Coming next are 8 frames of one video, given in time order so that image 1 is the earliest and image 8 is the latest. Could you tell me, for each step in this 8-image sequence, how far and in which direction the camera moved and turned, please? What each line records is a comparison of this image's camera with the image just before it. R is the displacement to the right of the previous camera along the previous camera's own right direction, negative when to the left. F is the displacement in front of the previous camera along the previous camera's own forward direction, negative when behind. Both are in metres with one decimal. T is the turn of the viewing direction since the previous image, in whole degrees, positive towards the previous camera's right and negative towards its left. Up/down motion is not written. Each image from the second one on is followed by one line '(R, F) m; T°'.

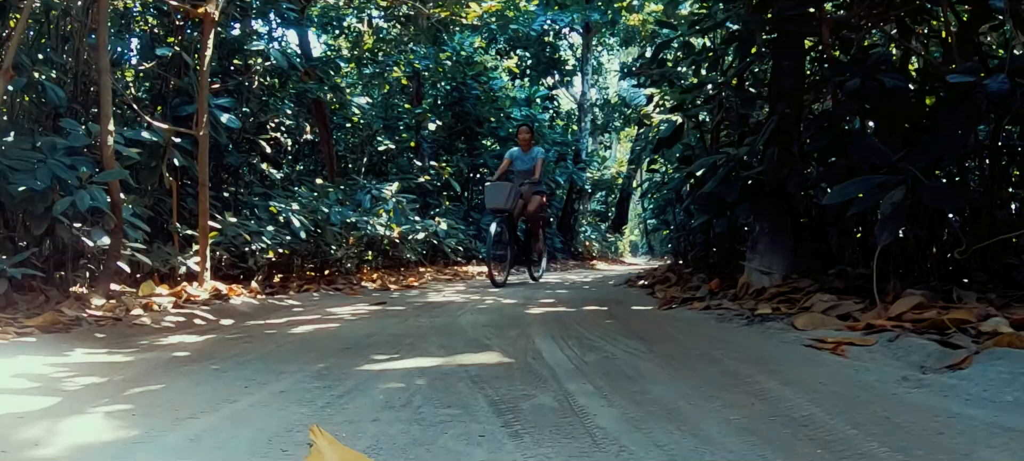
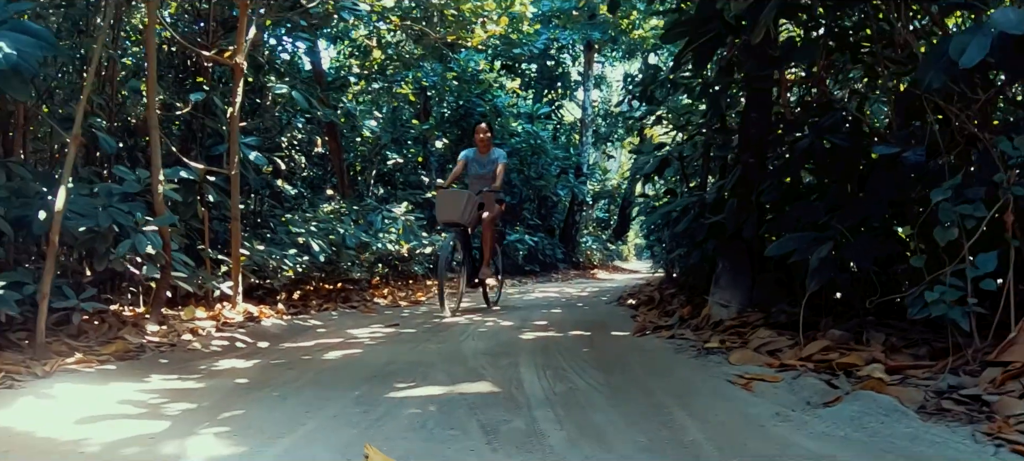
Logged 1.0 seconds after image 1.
(0.0, -0.5) m; 0°
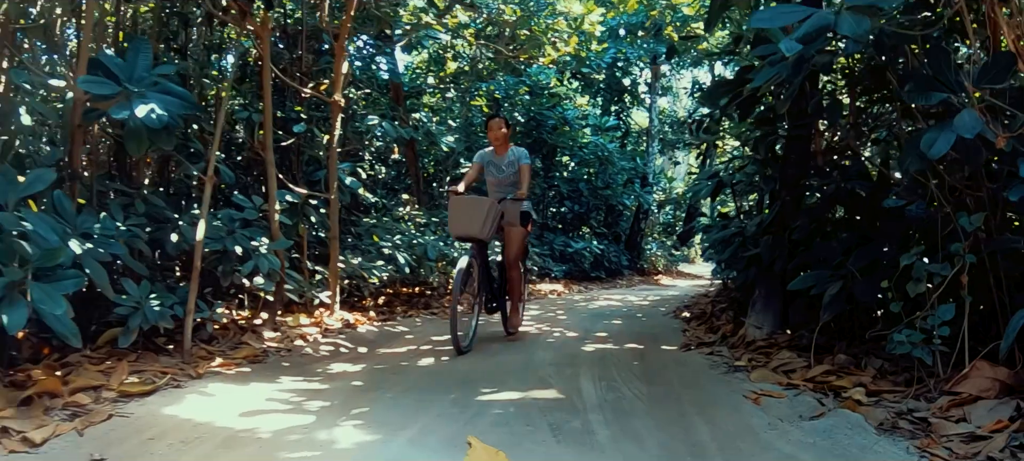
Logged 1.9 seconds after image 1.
(0.0, -0.6) m; -3°
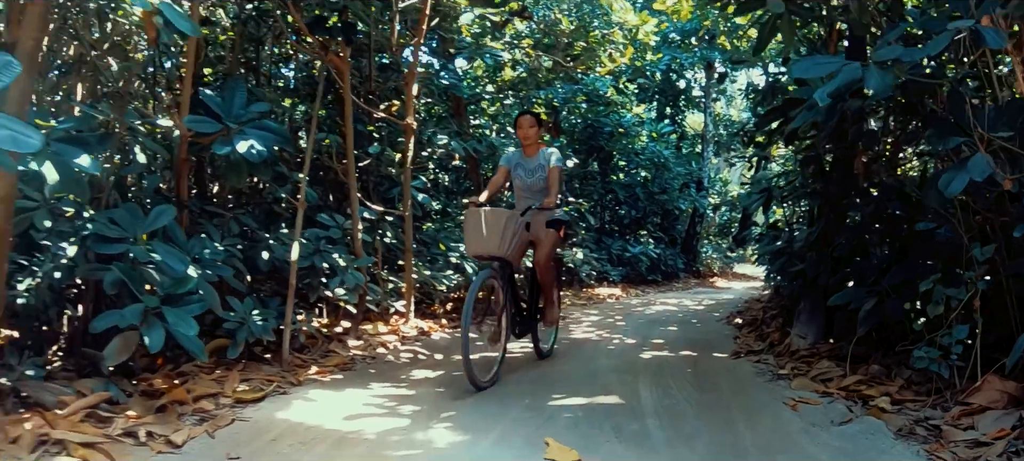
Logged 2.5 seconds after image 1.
(0.0, -0.4) m; -2°
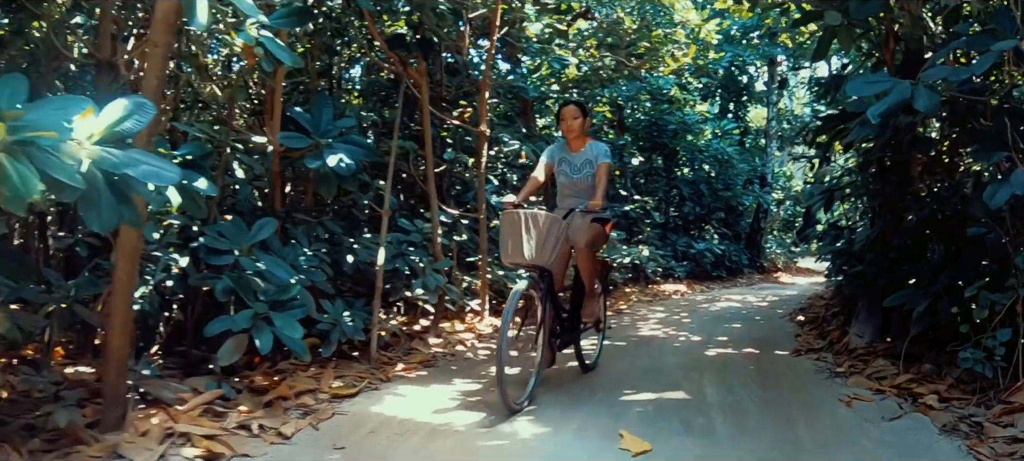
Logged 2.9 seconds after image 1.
(0.0, -0.3) m; -3°
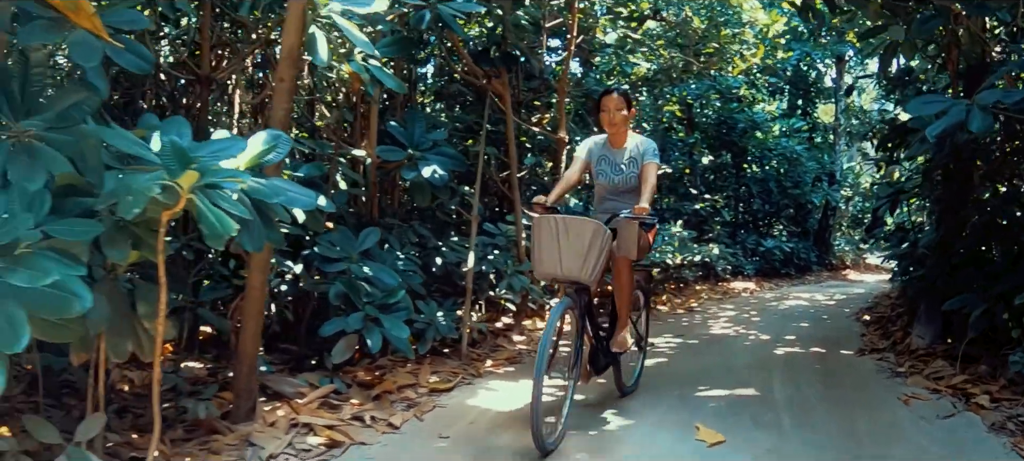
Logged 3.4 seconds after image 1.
(-0.1, -0.3) m; -3°
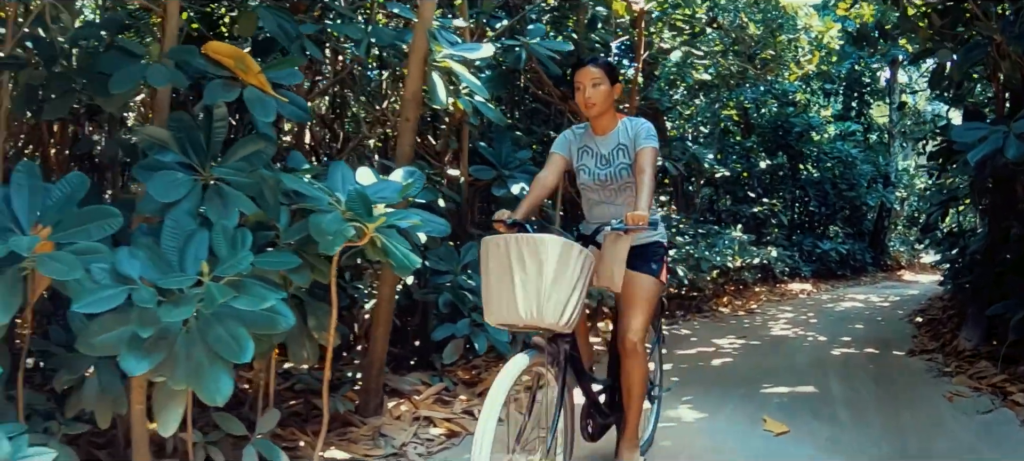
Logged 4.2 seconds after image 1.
(-0.1, -0.5) m; -2°
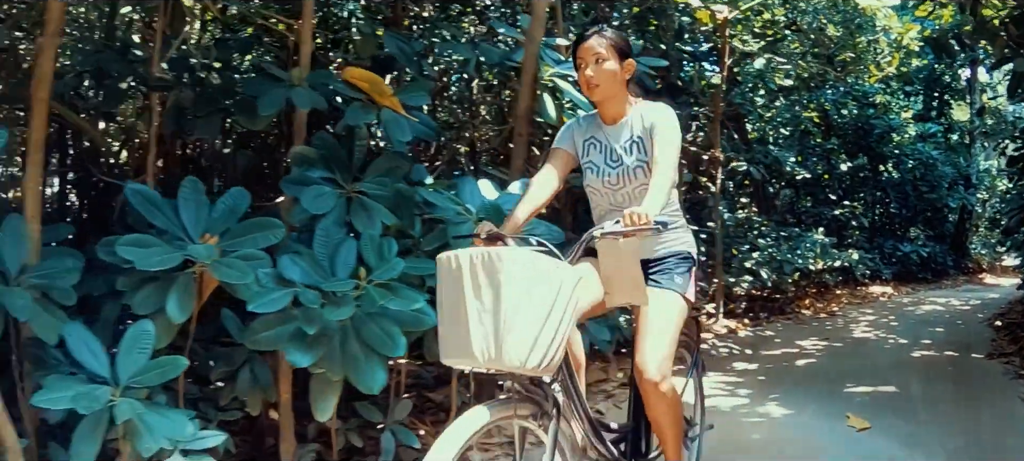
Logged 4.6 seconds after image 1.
(-0.1, -0.3) m; -3°
